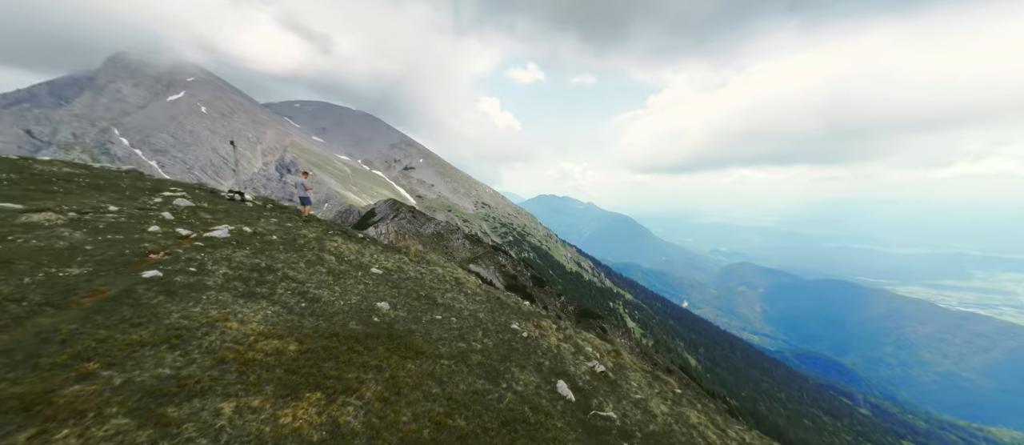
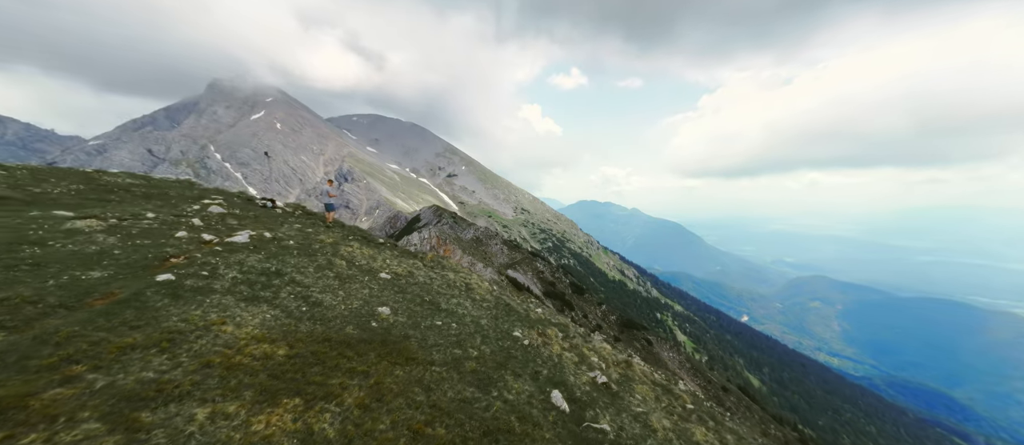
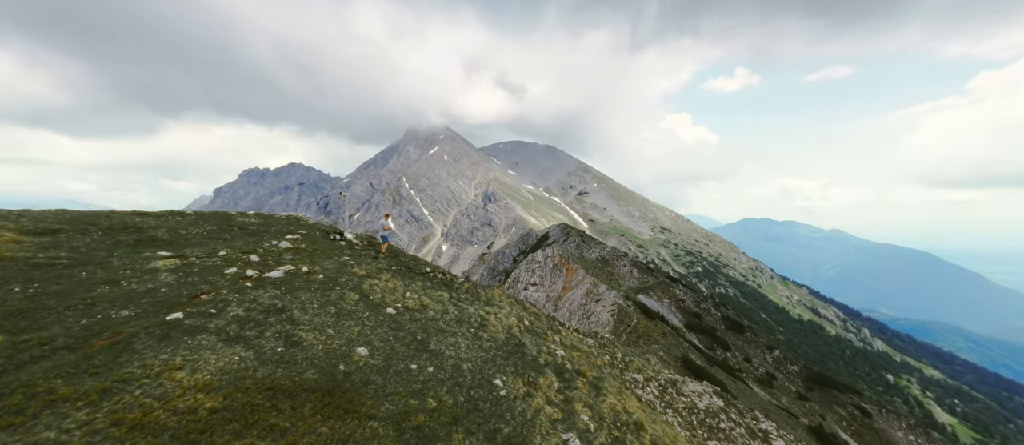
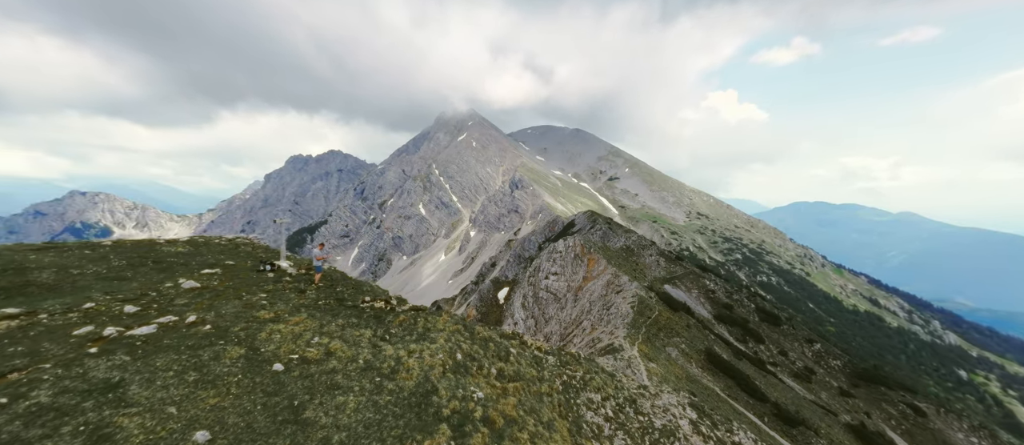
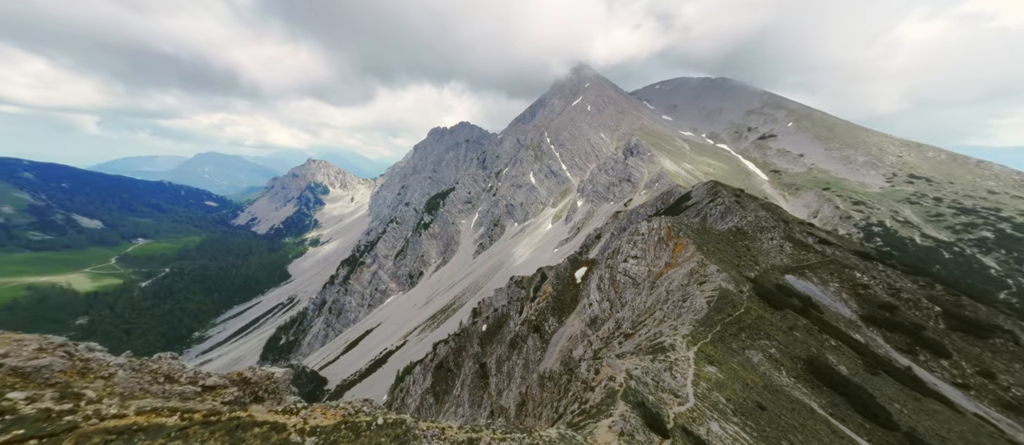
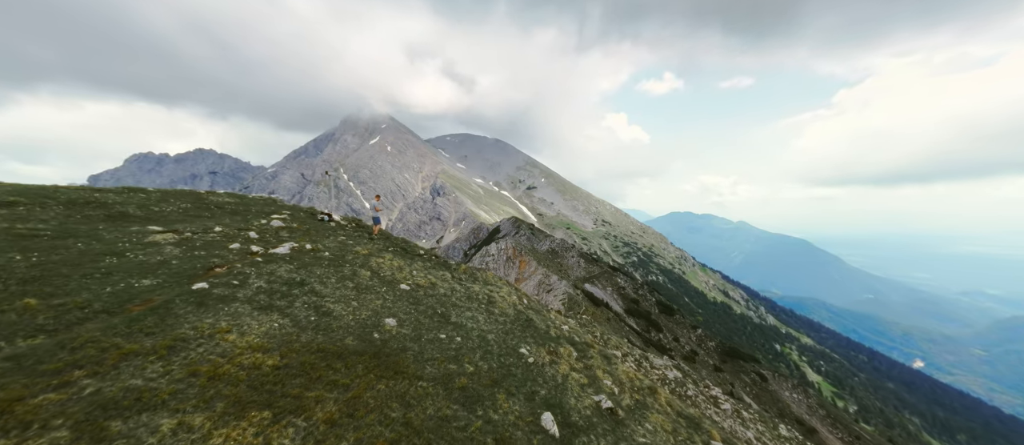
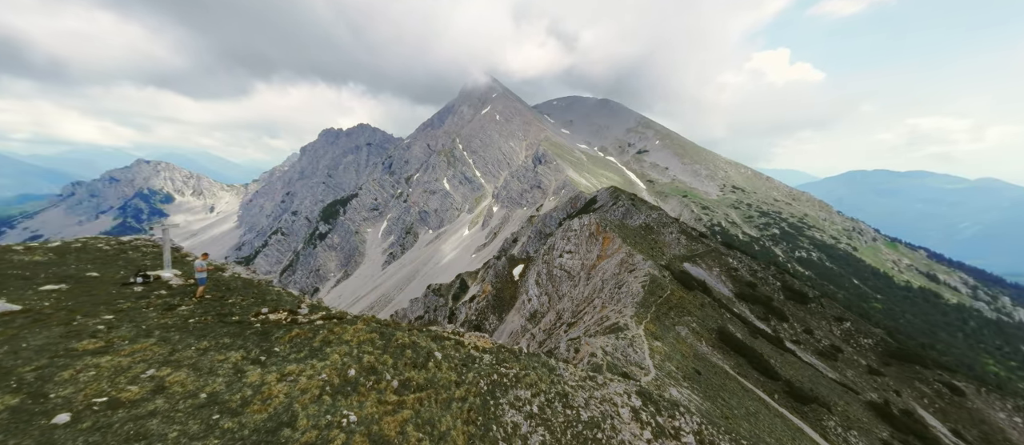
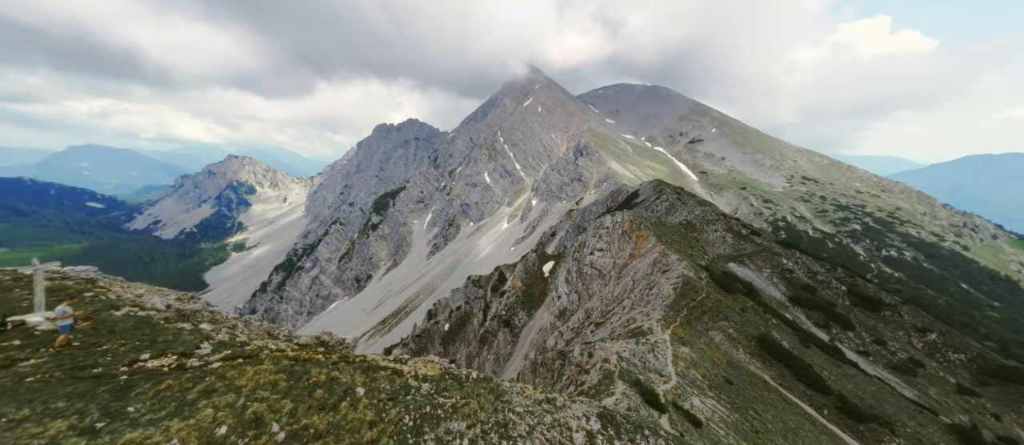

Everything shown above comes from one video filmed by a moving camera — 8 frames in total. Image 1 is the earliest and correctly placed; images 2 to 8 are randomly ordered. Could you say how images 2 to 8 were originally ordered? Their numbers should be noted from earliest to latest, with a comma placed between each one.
2, 6, 3, 4, 7, 8, 5
